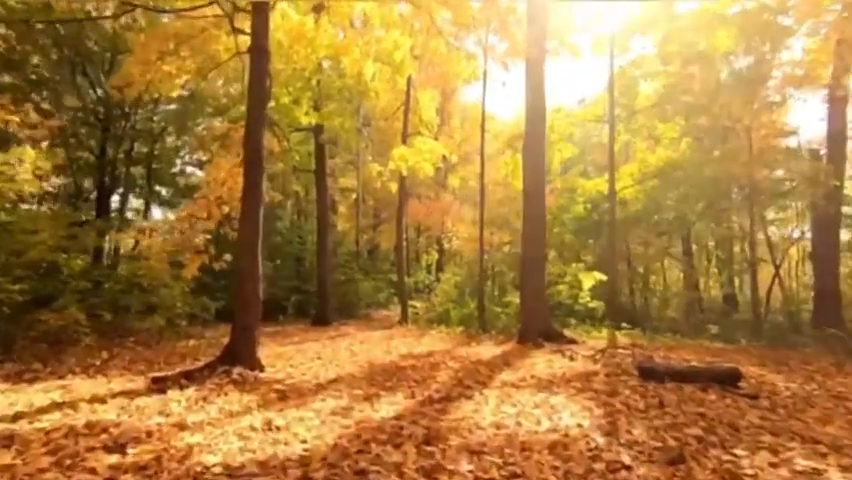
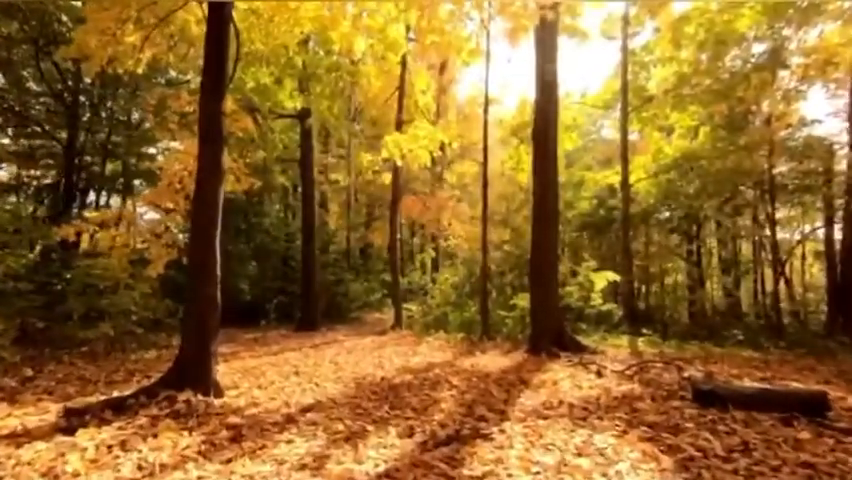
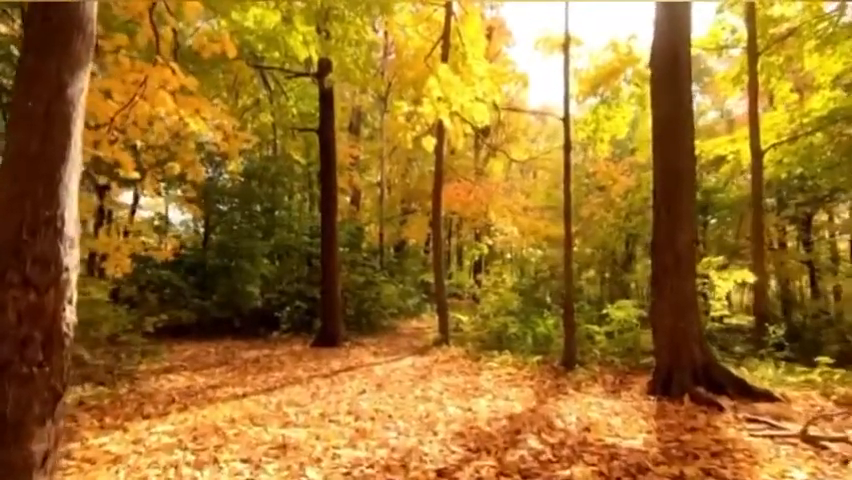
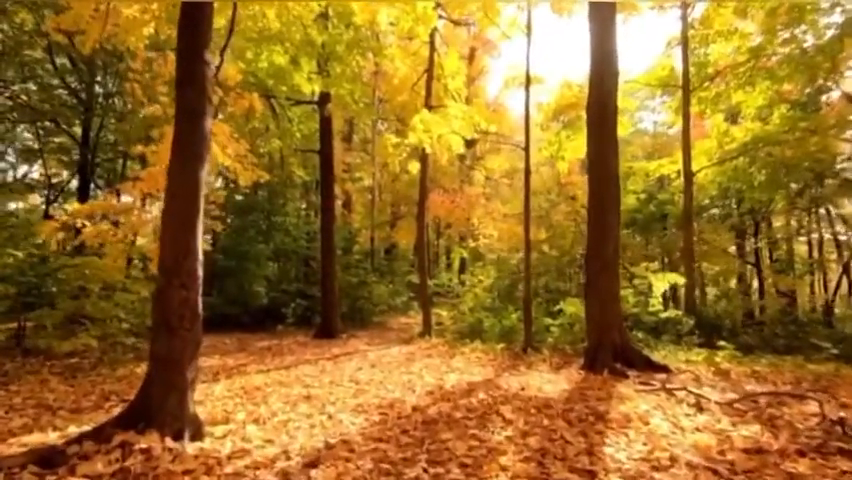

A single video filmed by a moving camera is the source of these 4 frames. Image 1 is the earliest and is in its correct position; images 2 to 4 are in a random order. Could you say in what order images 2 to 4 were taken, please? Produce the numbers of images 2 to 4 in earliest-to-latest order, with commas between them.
2, 4, 3
